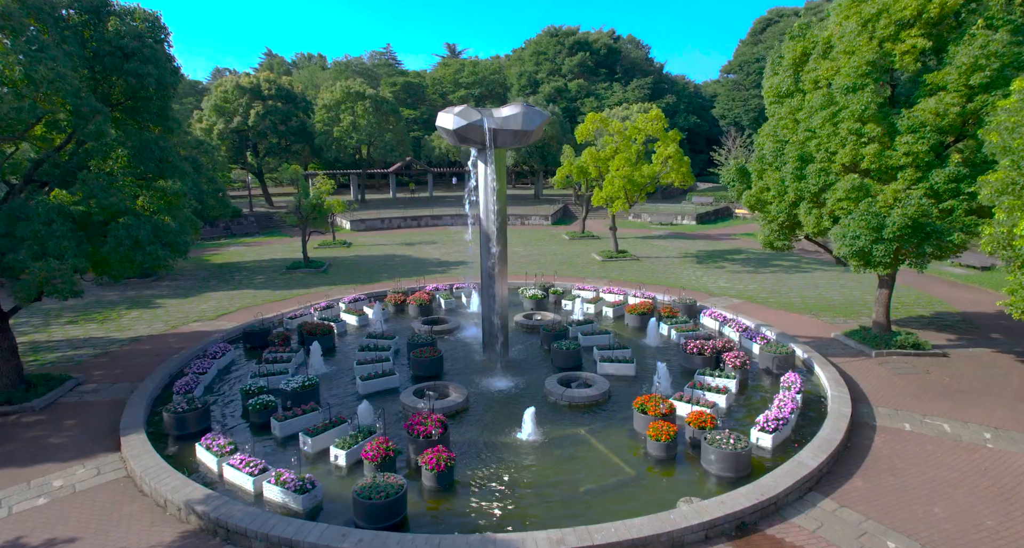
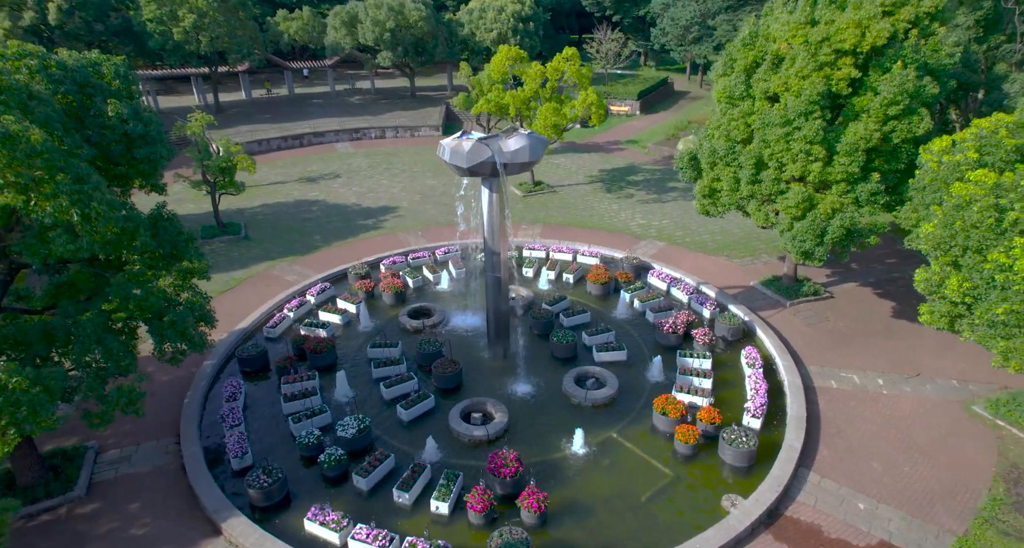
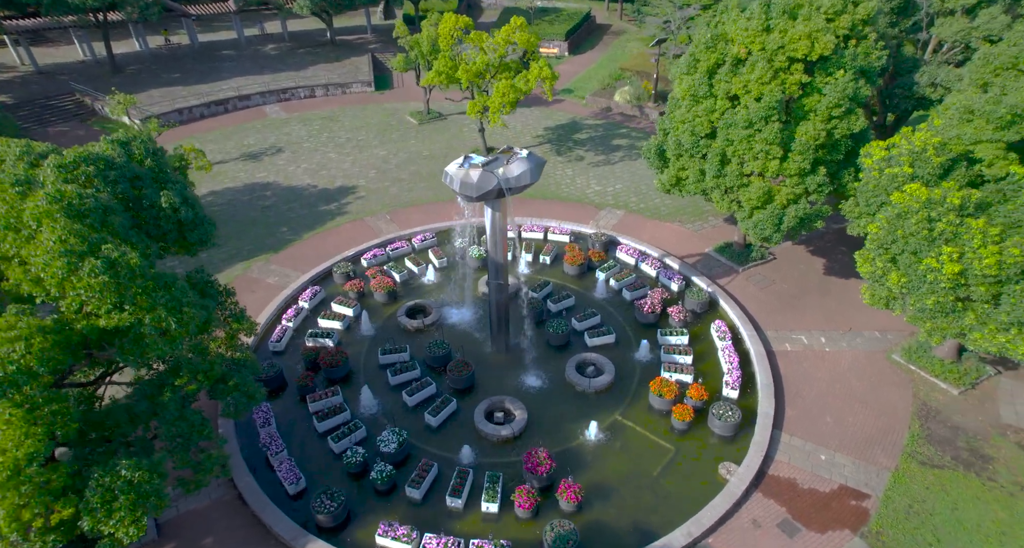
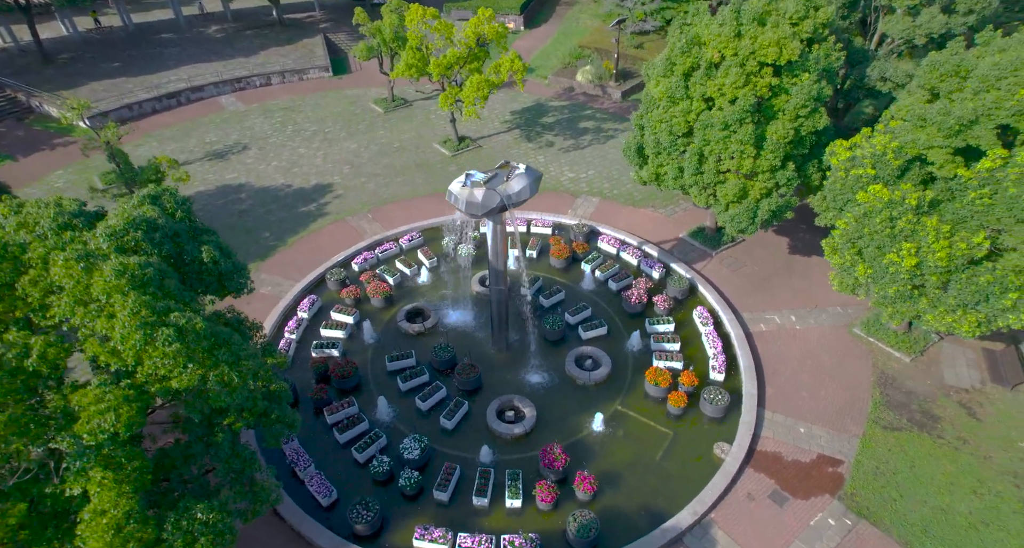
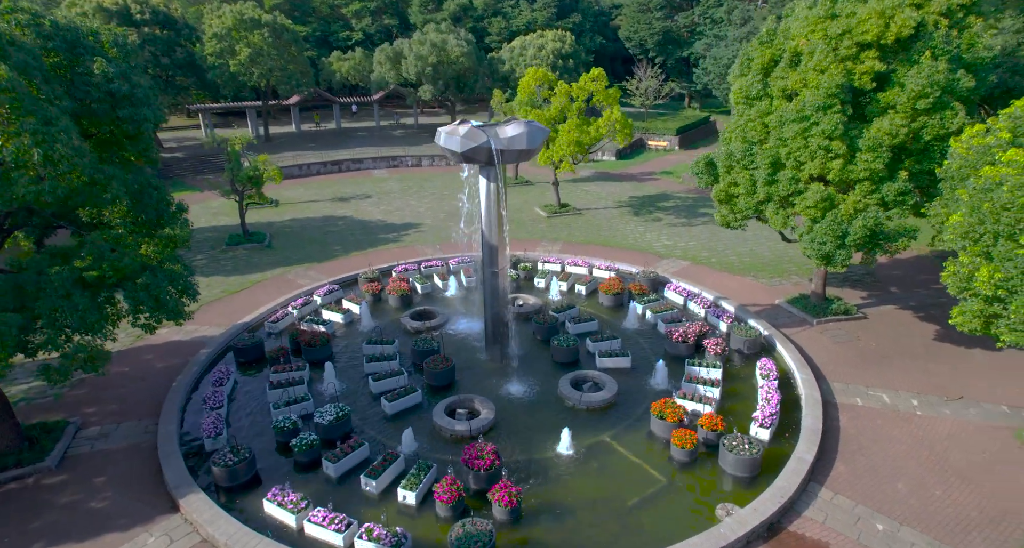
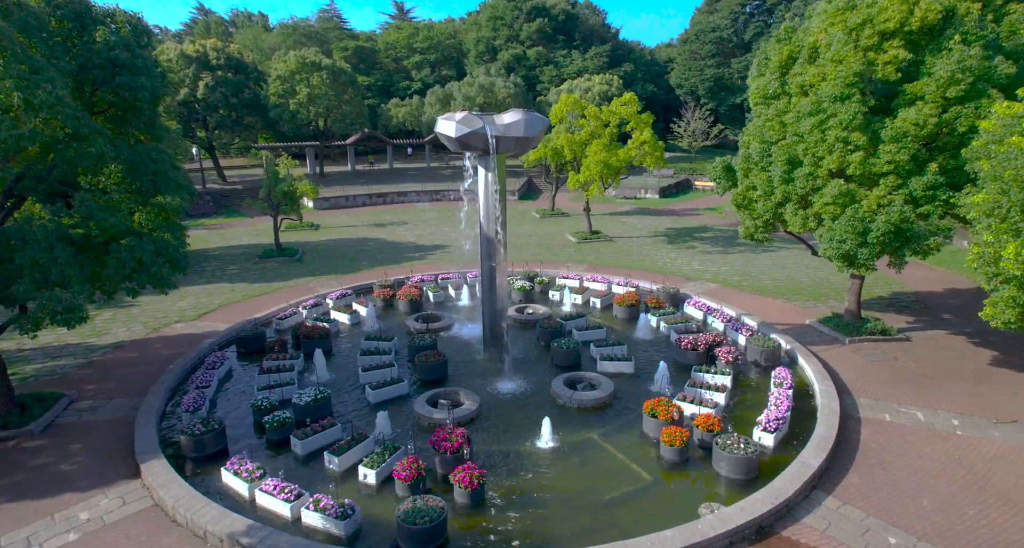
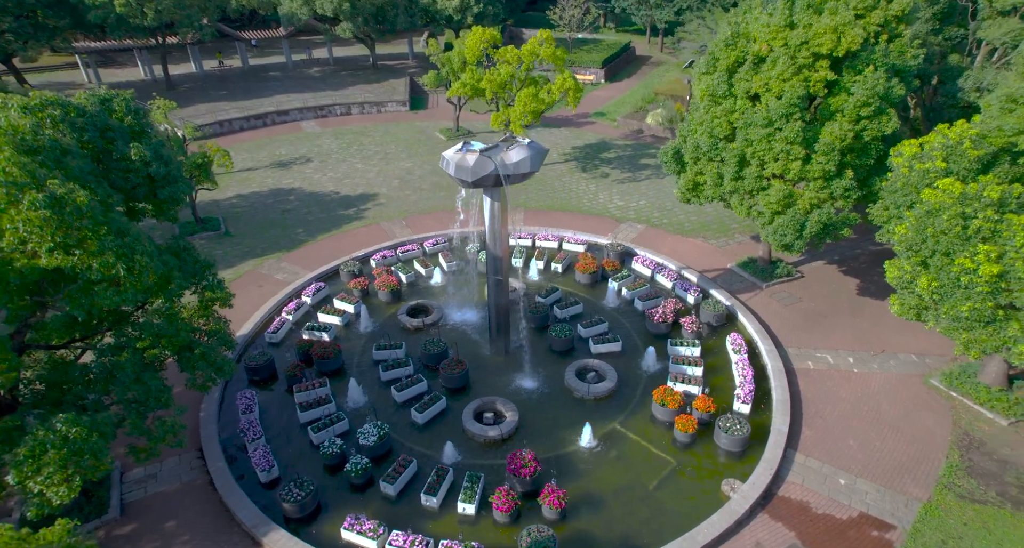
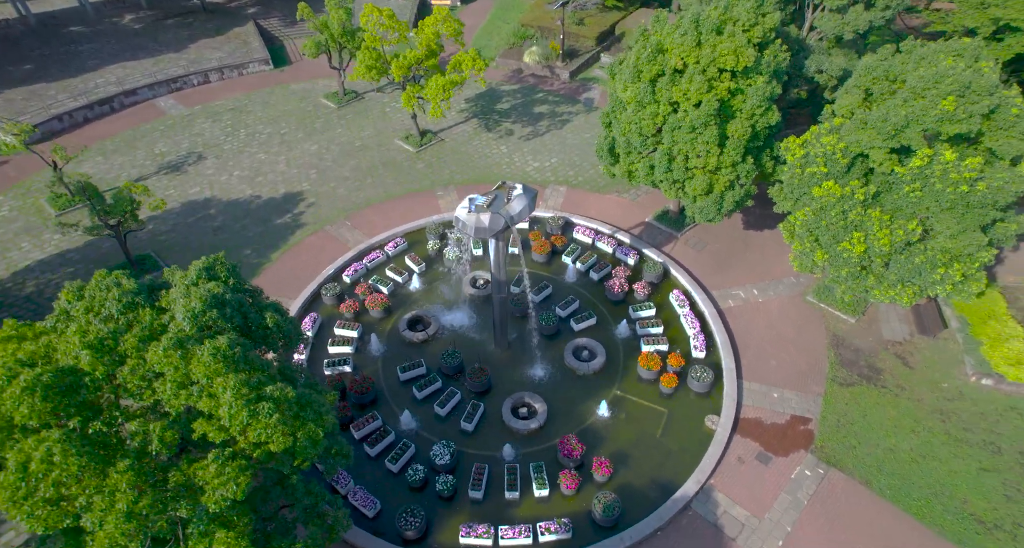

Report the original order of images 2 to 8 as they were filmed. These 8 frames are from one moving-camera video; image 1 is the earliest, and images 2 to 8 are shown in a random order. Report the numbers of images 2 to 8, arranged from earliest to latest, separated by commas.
6, 5, 2, 7, 3, 4, 8
